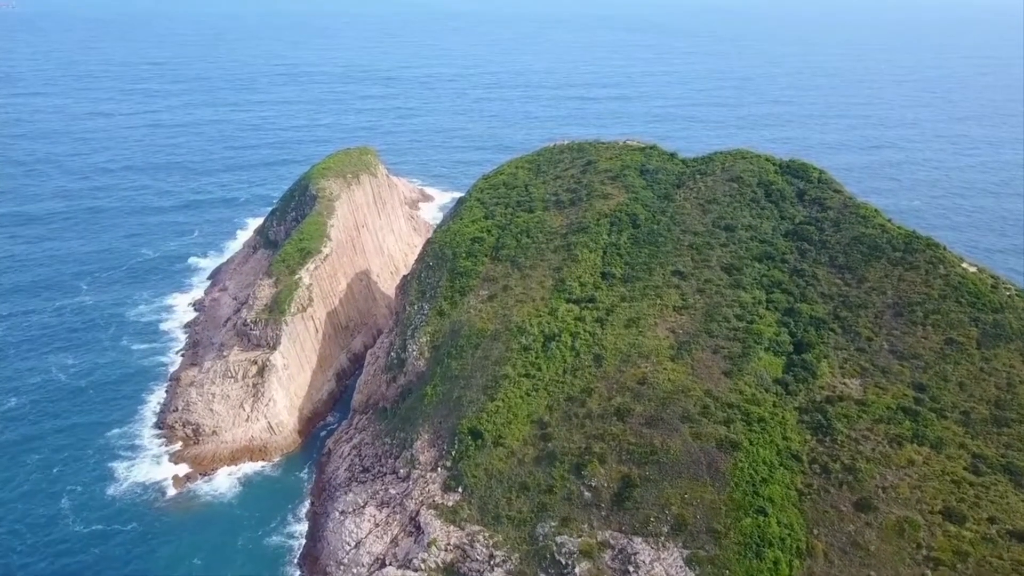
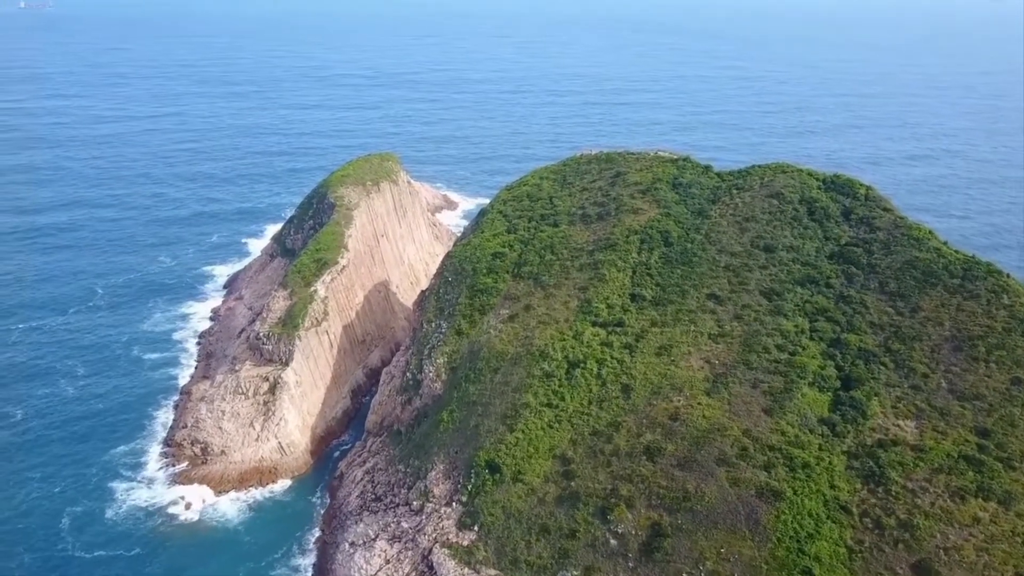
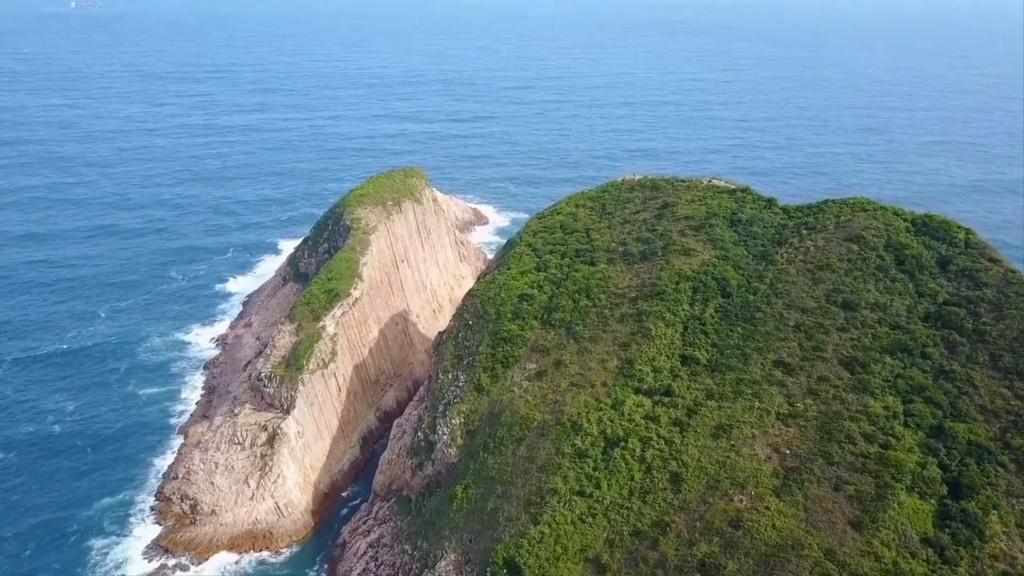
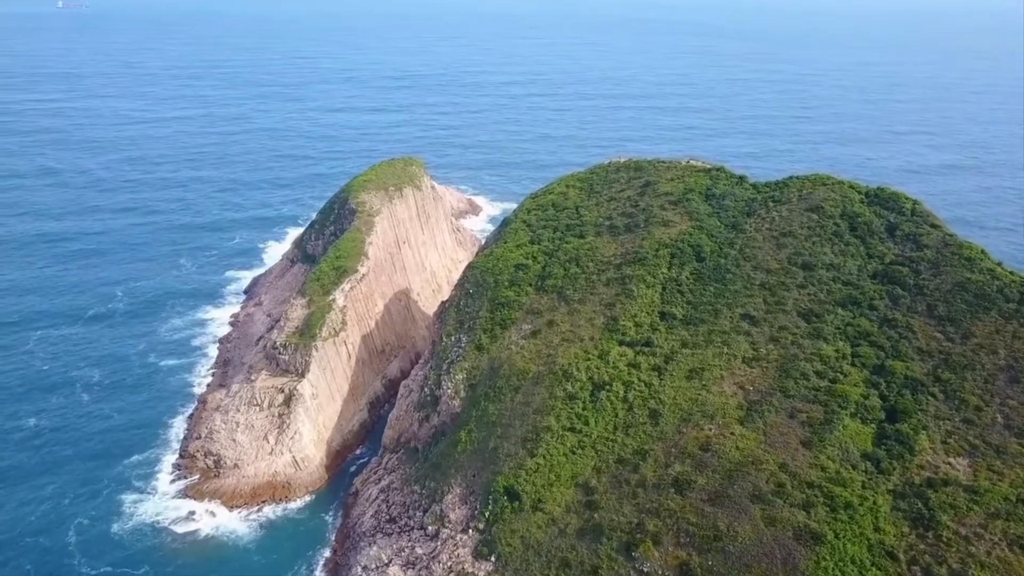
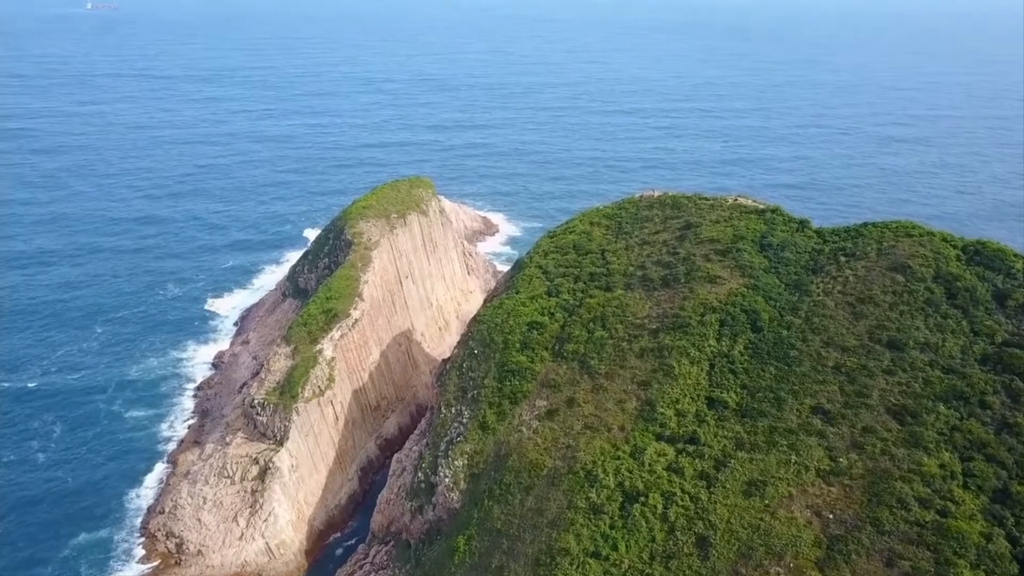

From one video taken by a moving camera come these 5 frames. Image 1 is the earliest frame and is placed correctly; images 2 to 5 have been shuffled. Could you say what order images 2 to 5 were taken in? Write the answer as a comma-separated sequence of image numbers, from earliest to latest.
2, 4, 3, 5
